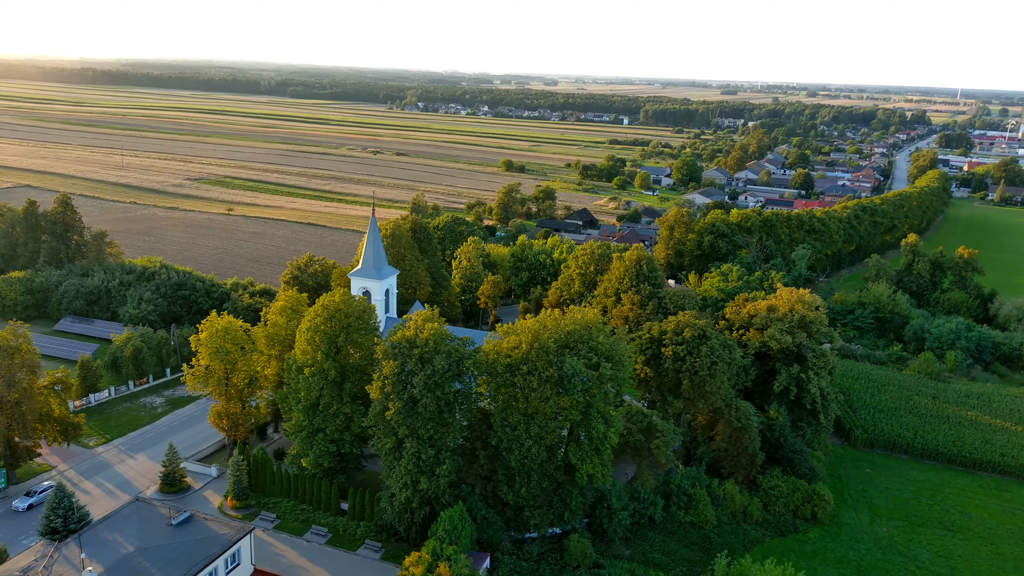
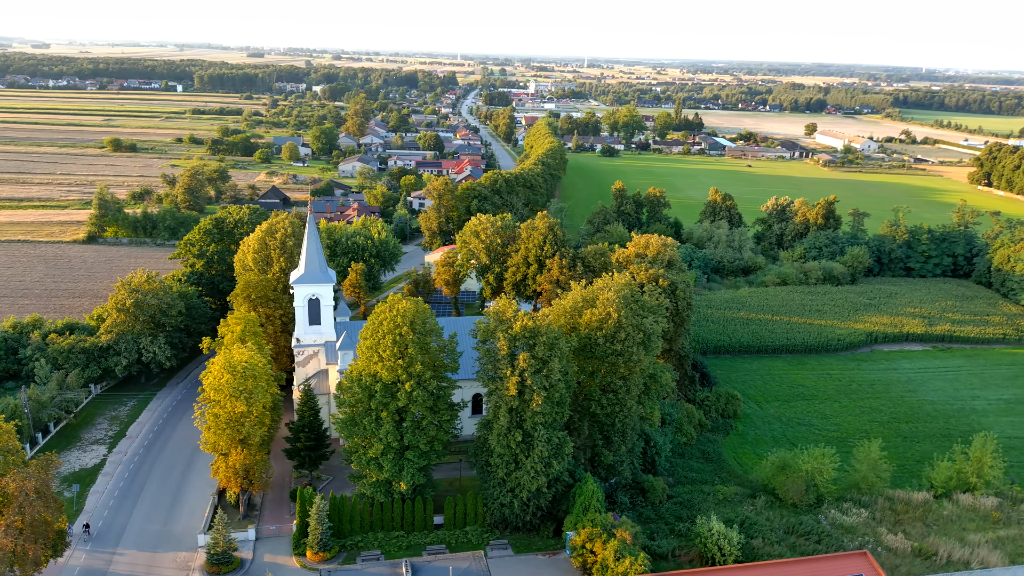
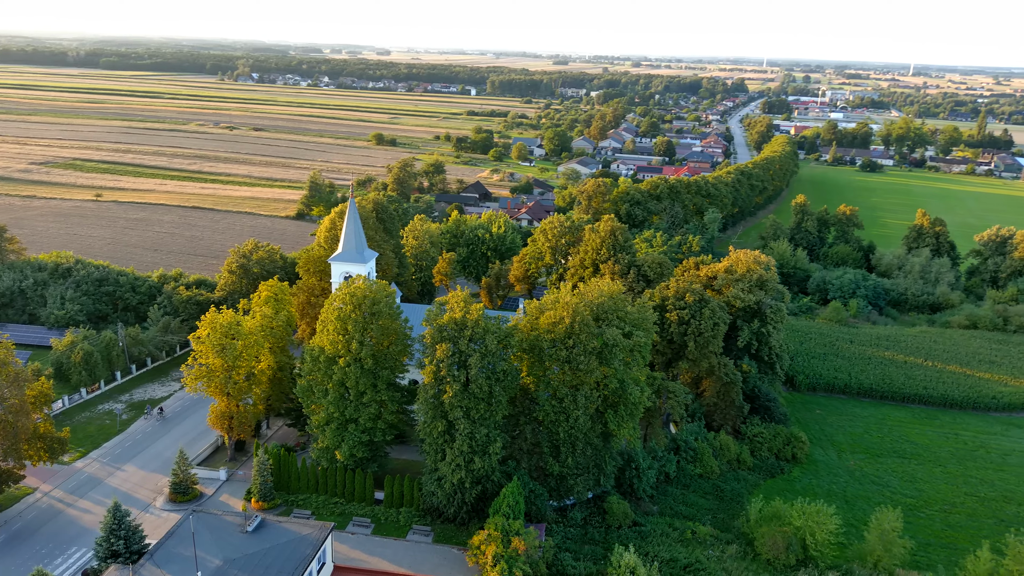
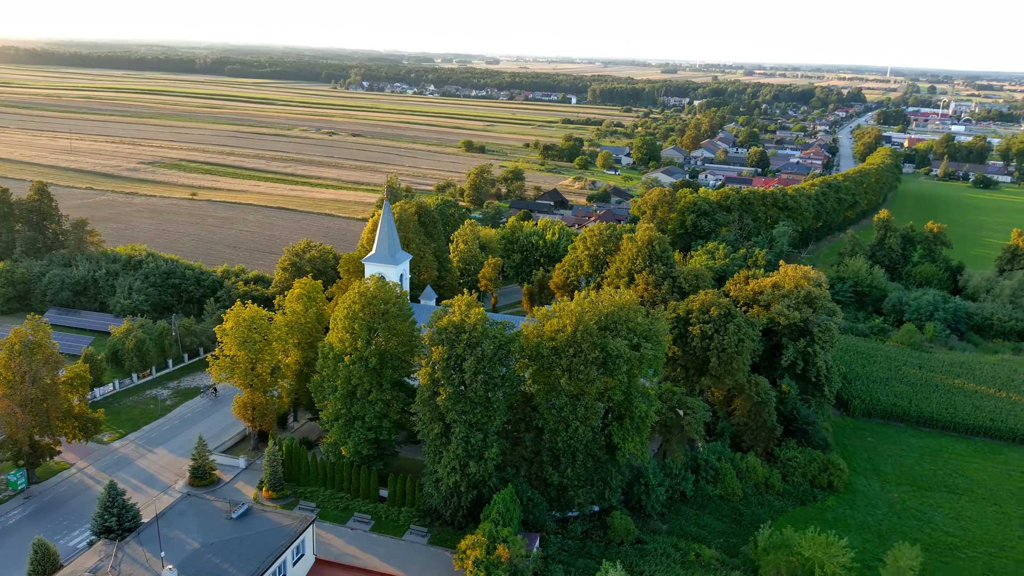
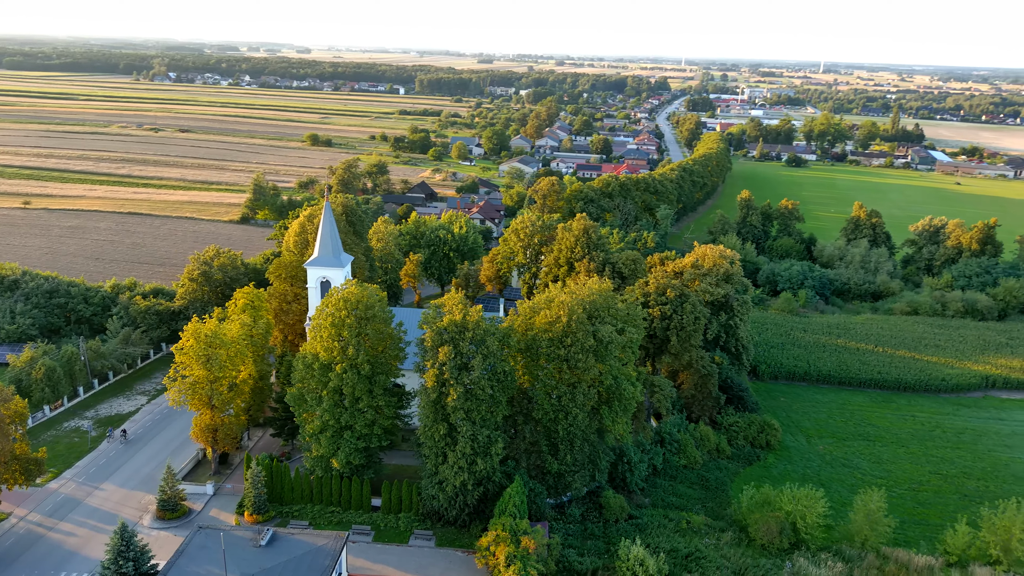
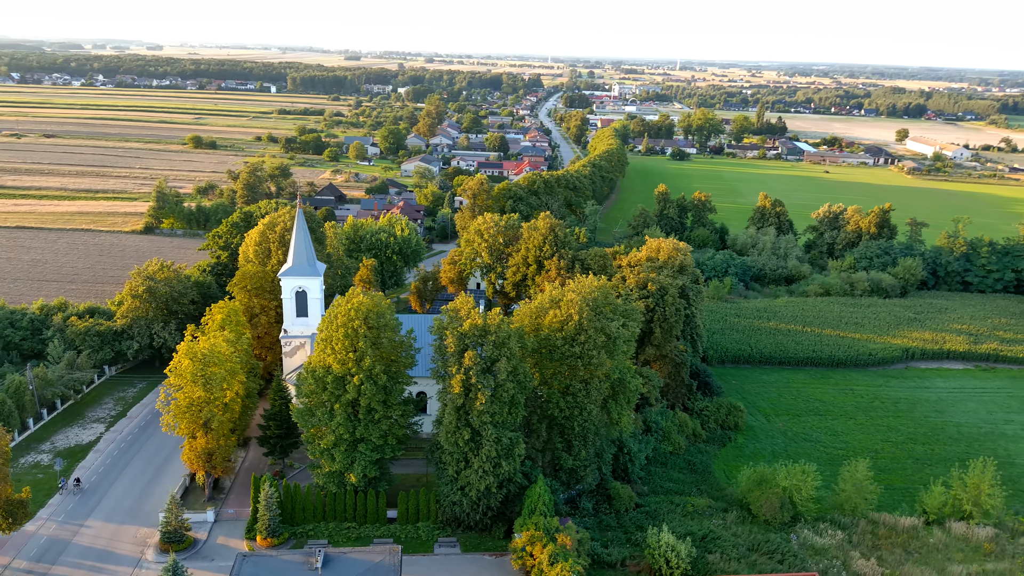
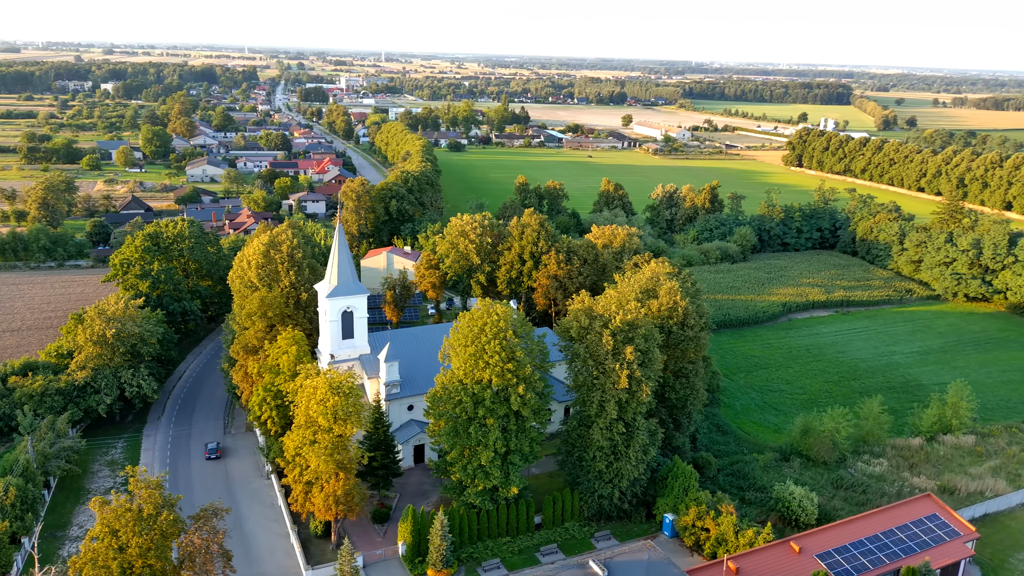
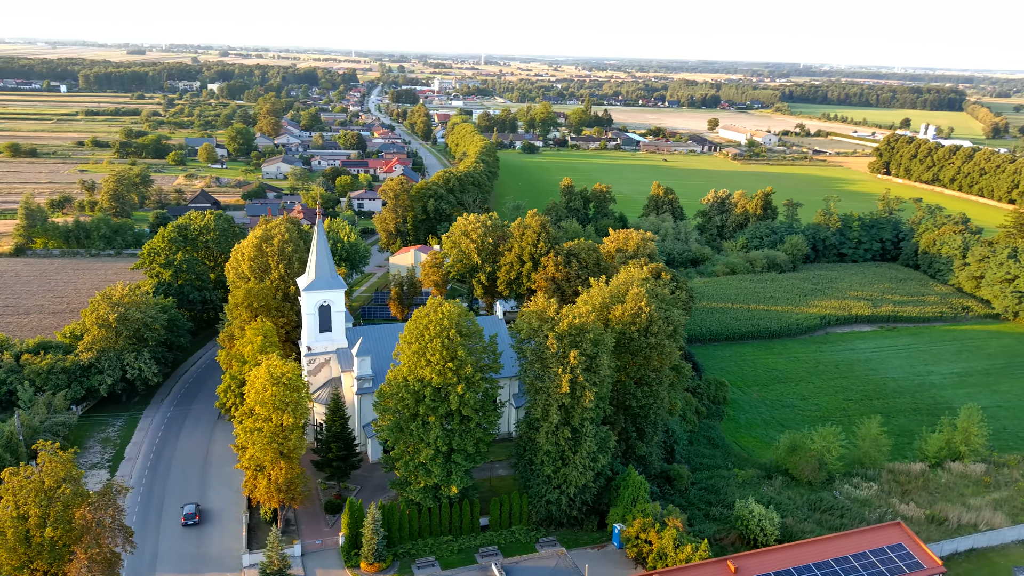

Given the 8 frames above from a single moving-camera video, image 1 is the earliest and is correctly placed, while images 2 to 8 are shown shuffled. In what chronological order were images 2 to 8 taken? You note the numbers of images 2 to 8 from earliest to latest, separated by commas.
4, 3, 5, 6, 2, 8, 7
